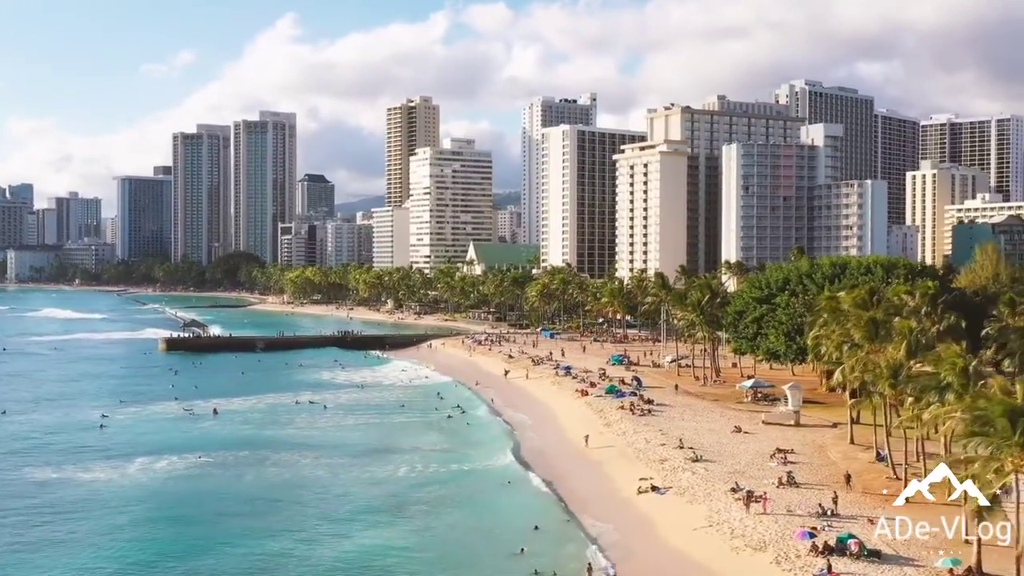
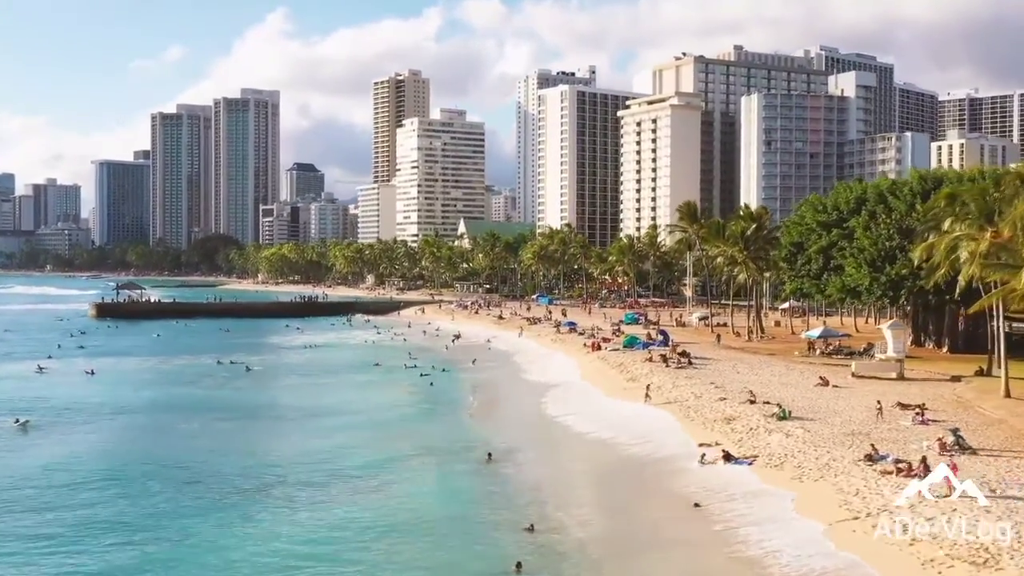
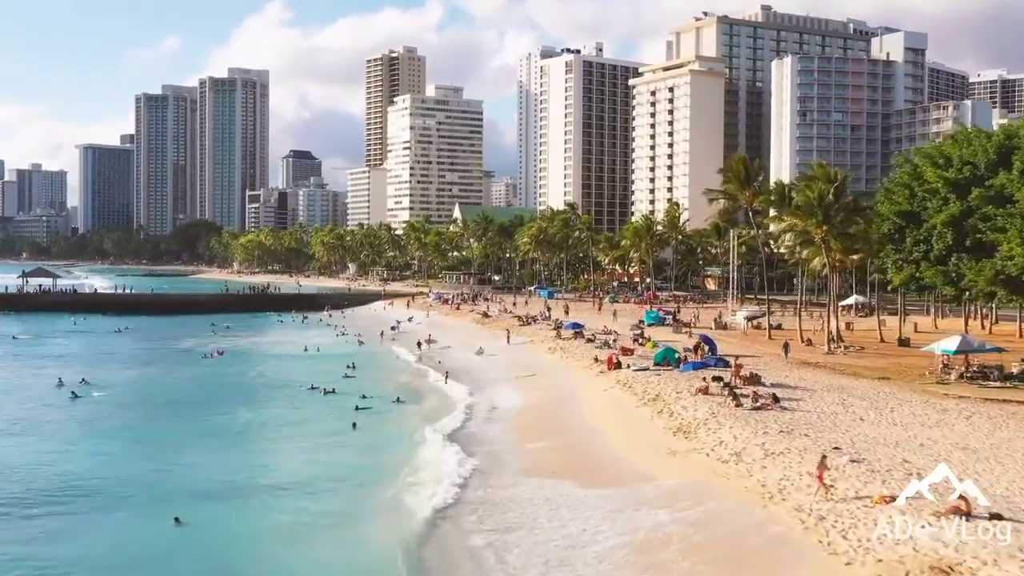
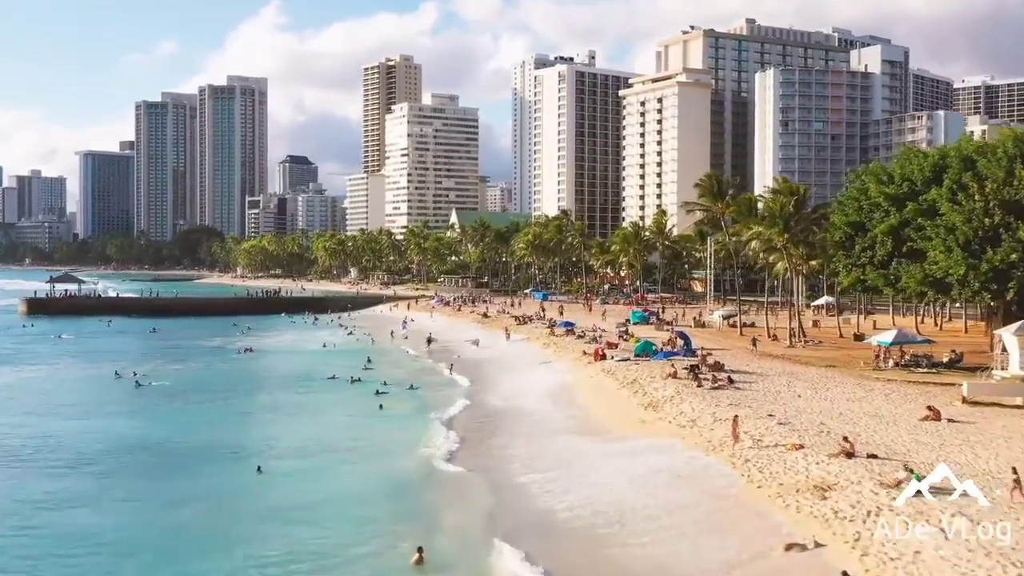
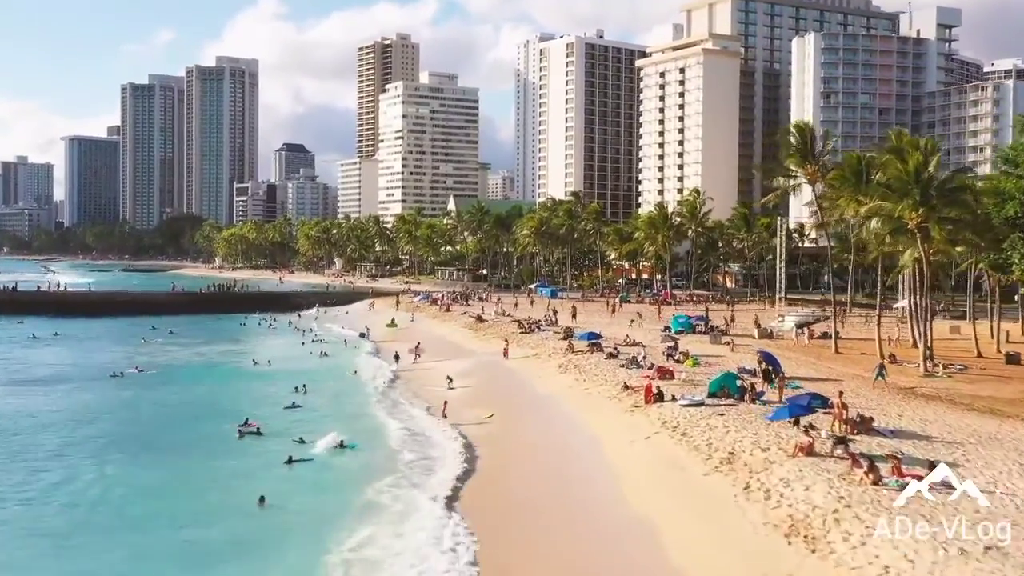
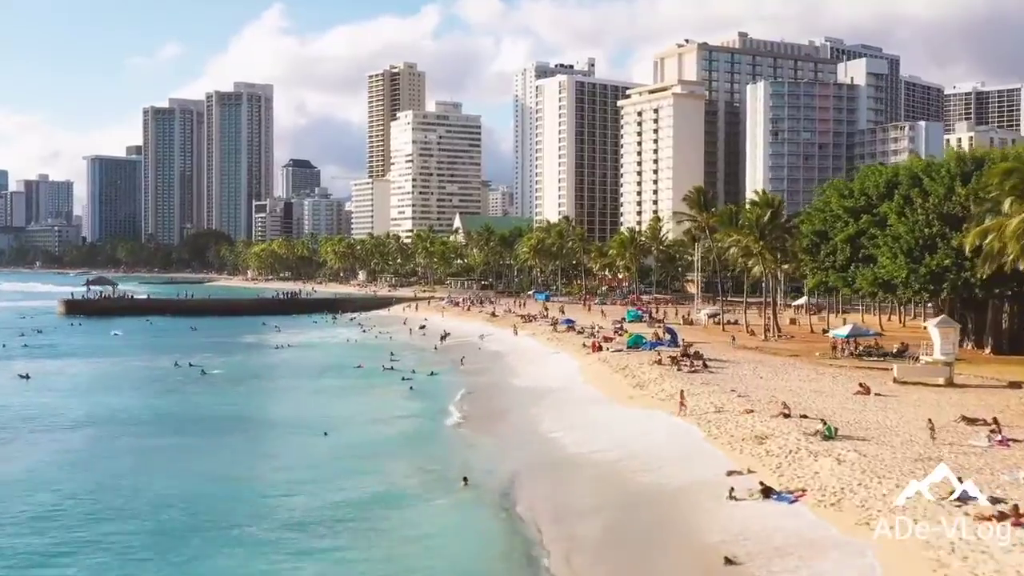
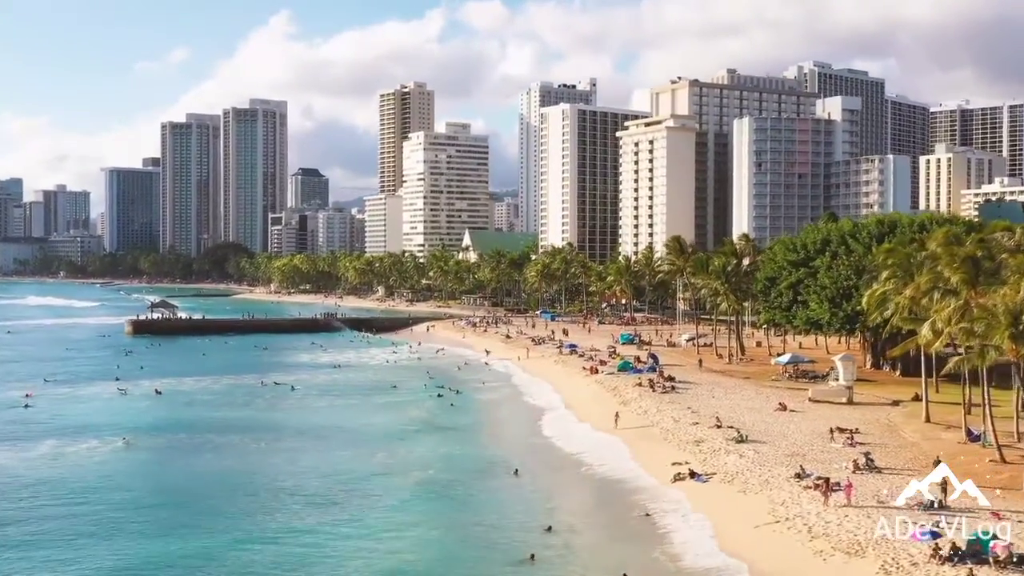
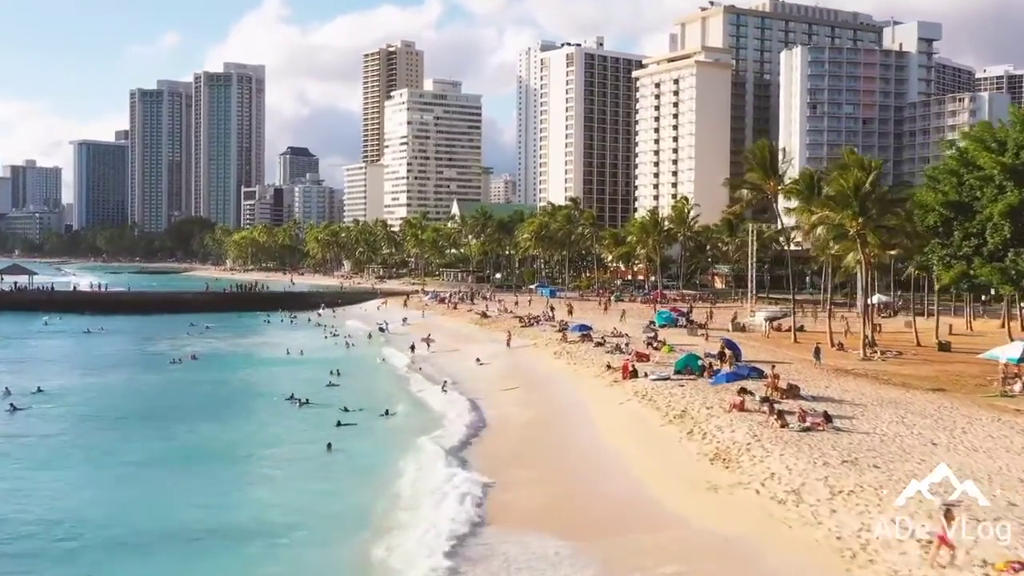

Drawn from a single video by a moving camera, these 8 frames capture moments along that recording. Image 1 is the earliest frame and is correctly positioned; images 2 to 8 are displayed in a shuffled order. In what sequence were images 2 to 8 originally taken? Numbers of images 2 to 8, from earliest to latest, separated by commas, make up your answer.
7, 2, 6, 4, 3, 8, 5
